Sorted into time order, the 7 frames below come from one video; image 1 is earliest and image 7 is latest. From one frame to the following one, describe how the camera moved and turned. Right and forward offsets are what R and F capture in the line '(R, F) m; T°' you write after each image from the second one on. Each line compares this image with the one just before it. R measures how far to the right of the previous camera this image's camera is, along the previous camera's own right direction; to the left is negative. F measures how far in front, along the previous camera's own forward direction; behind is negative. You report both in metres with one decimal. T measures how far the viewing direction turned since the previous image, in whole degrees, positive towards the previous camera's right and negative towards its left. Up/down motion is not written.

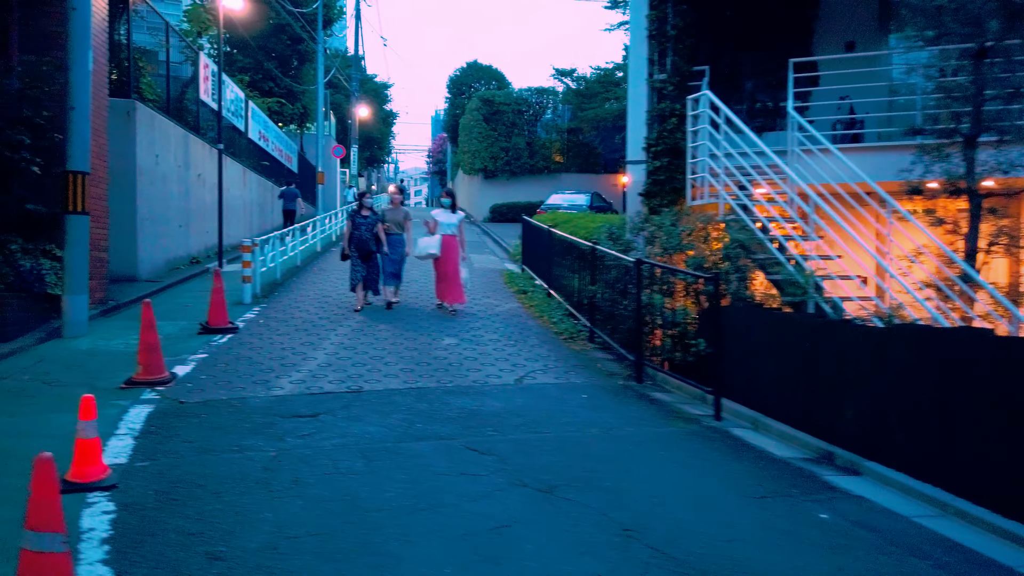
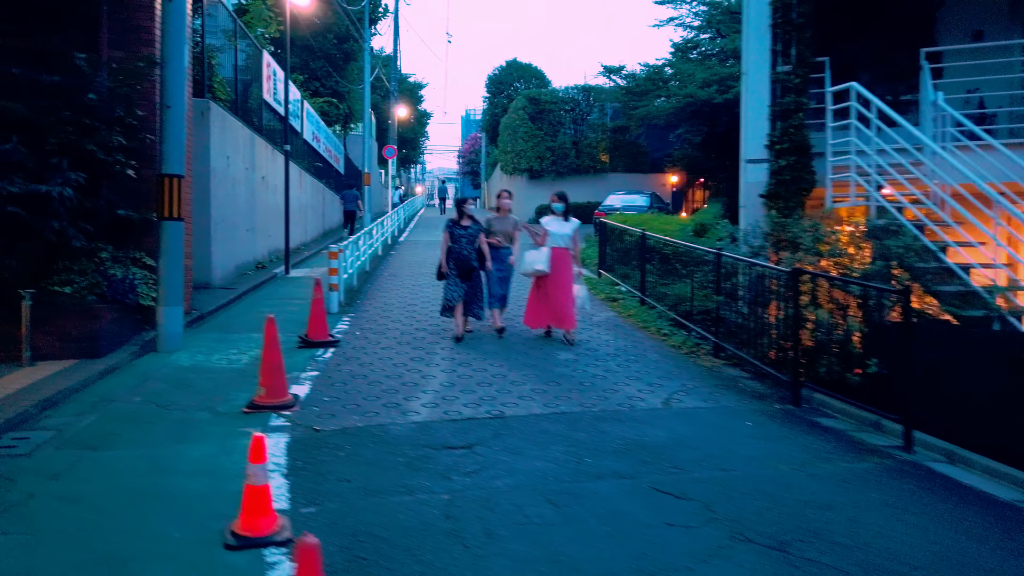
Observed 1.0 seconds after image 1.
(-1.2, +0.7) m; -2°
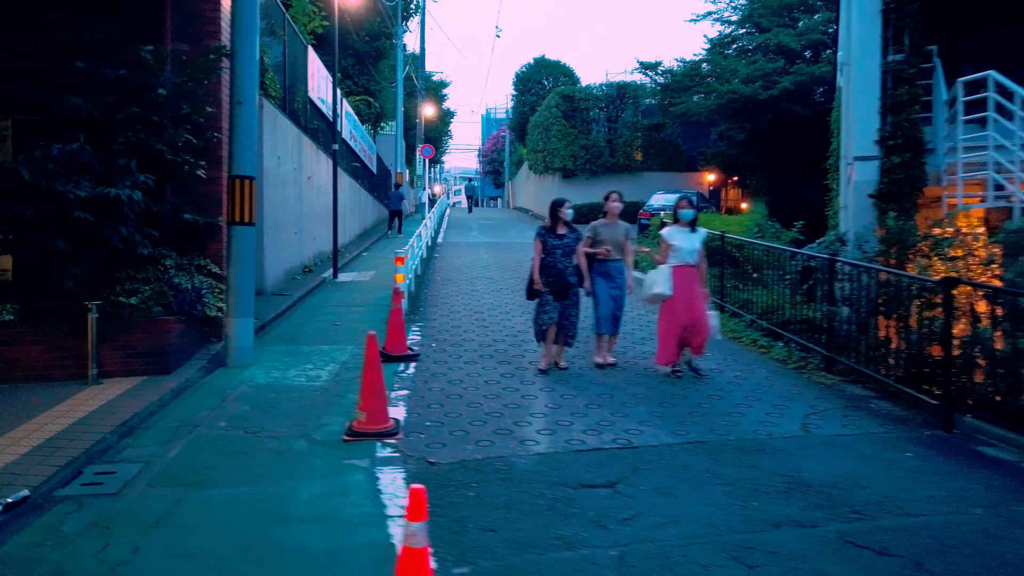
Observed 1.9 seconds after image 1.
(-0.9, +0.7) m; -1°
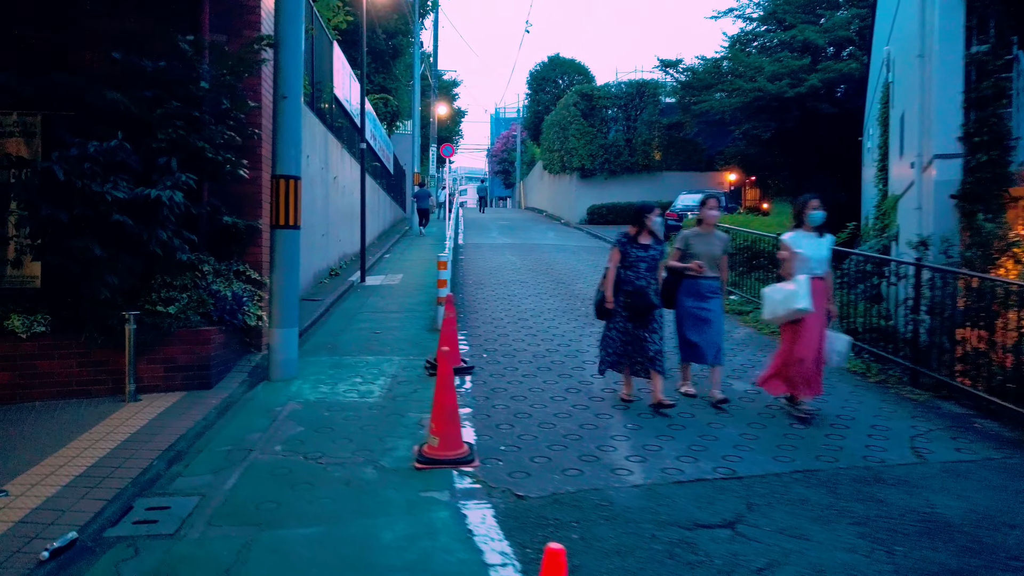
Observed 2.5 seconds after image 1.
(-0.6, +0.6) m; 0°
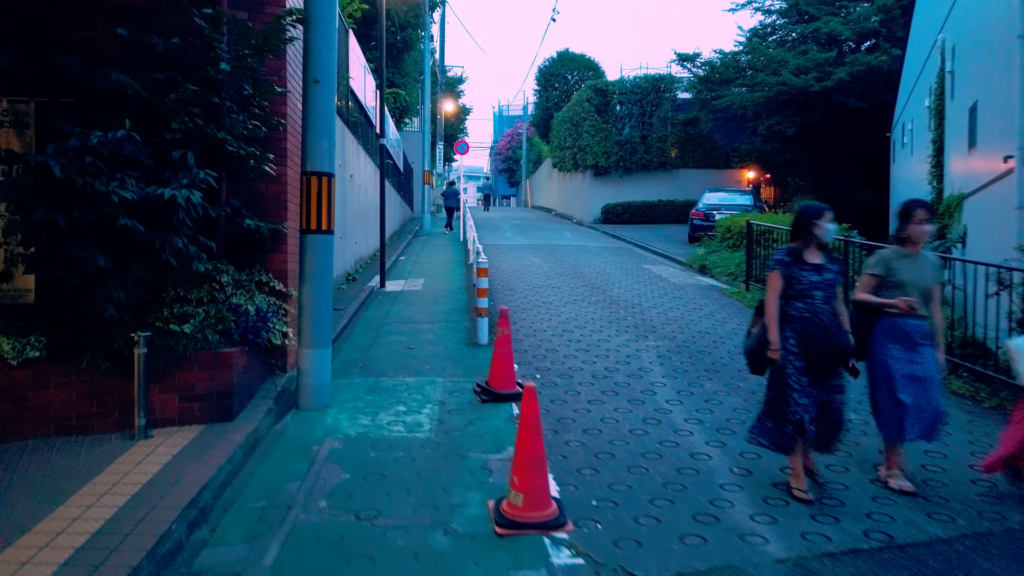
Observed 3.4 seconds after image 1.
(-0.6, +1.0) m; 0°
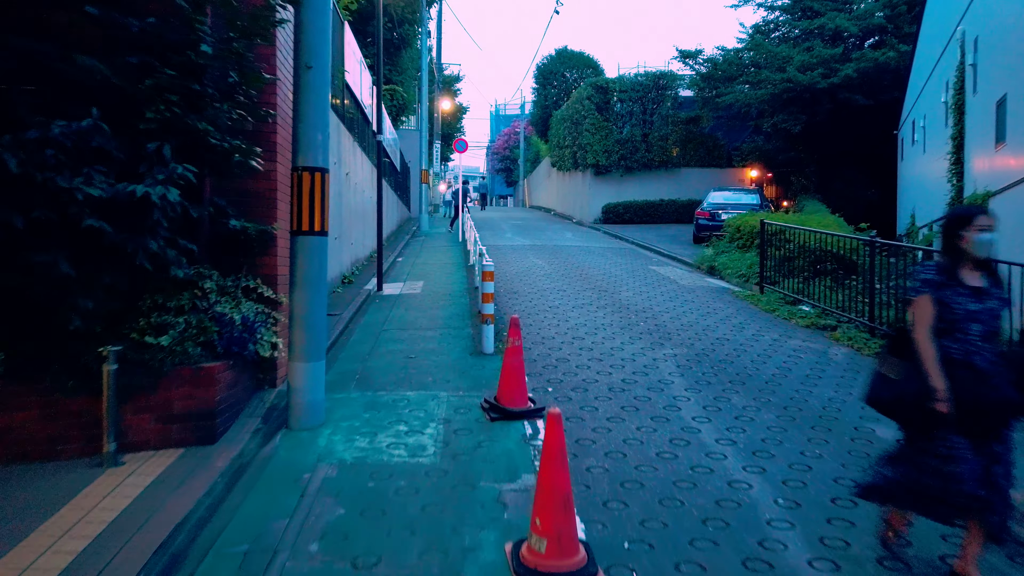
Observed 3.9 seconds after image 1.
(-0.1, +0.6) m; 0°
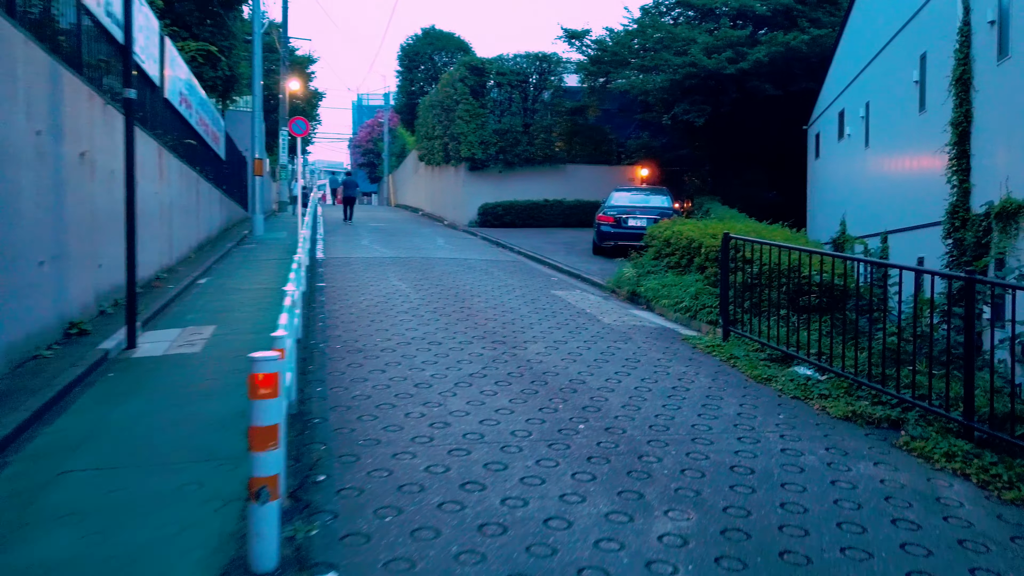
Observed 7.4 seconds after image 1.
(+0.3, +4.8) m; +10°
